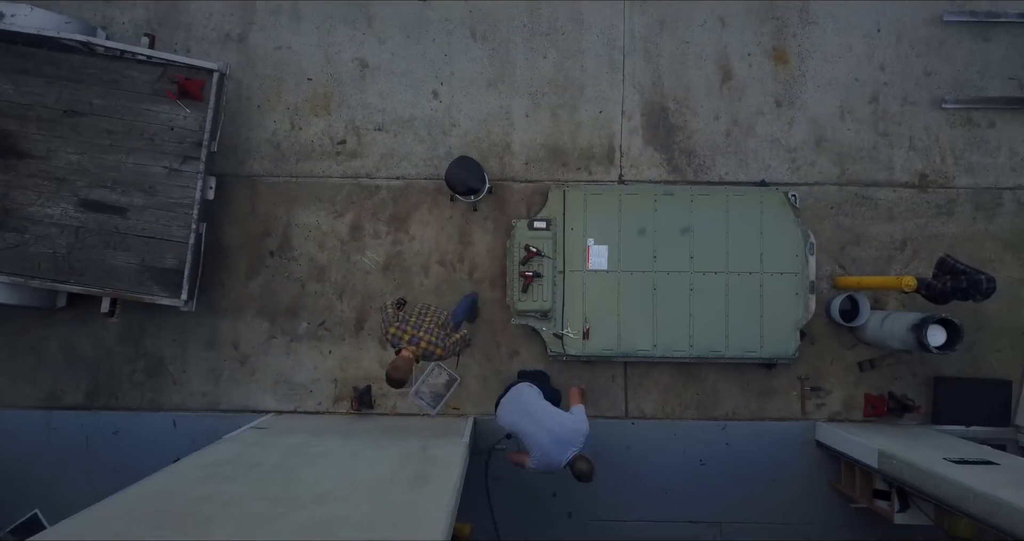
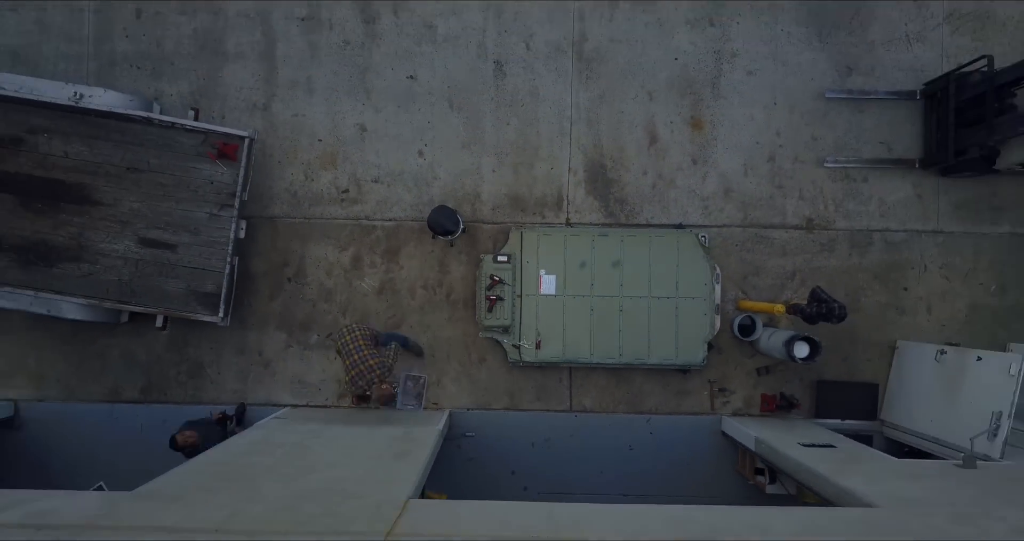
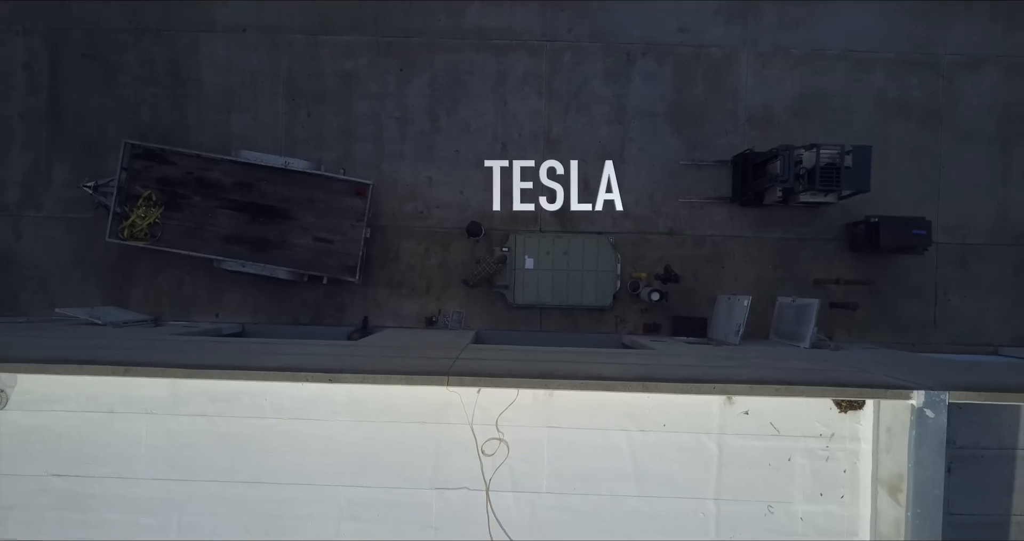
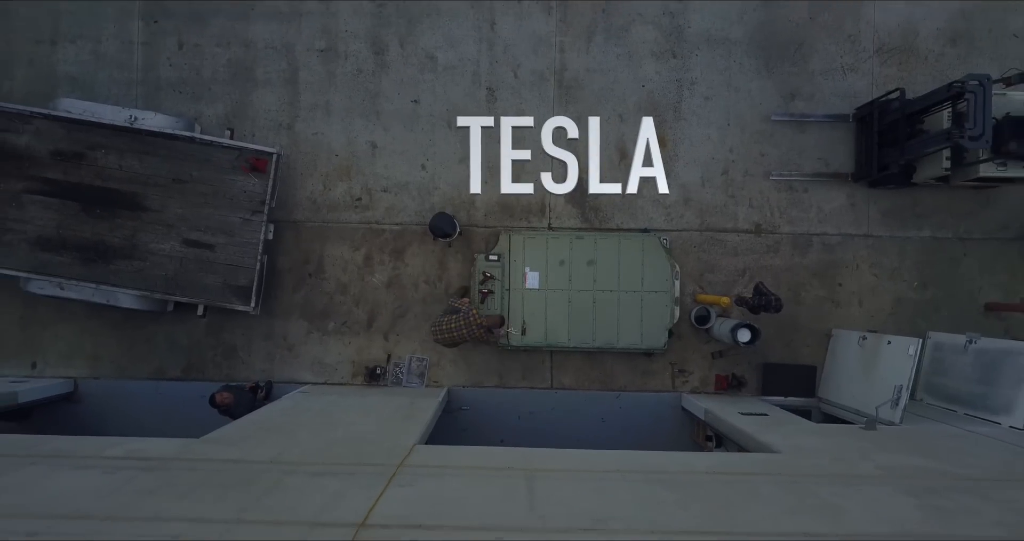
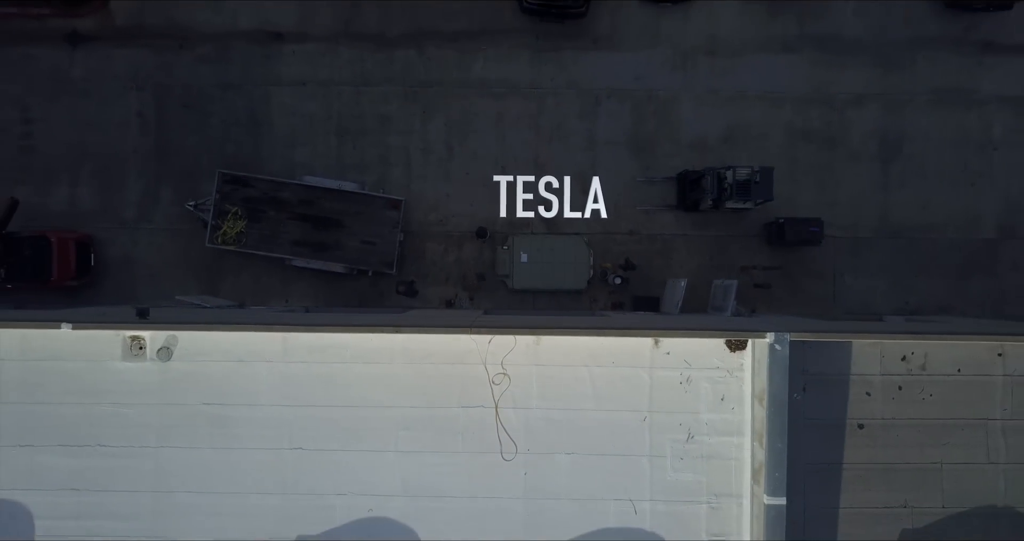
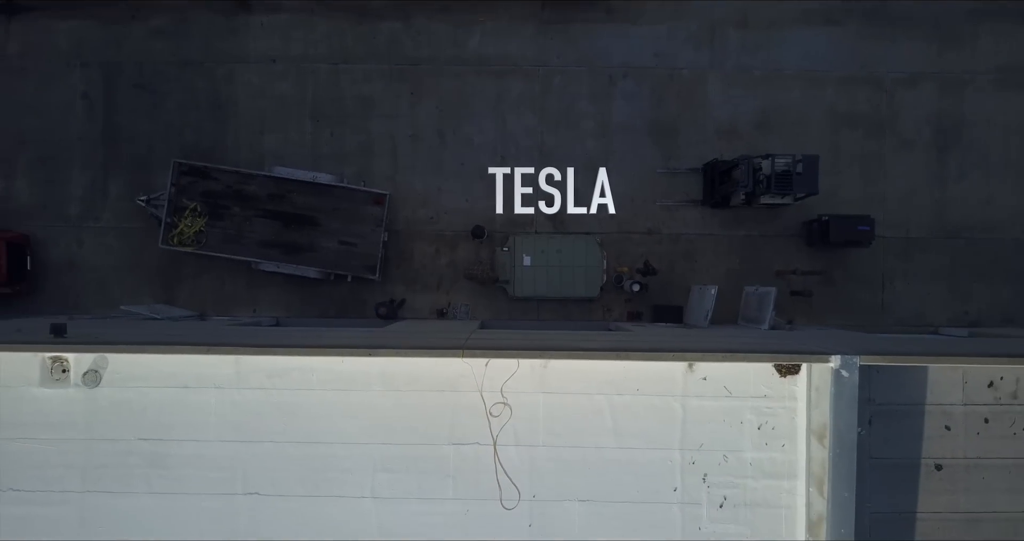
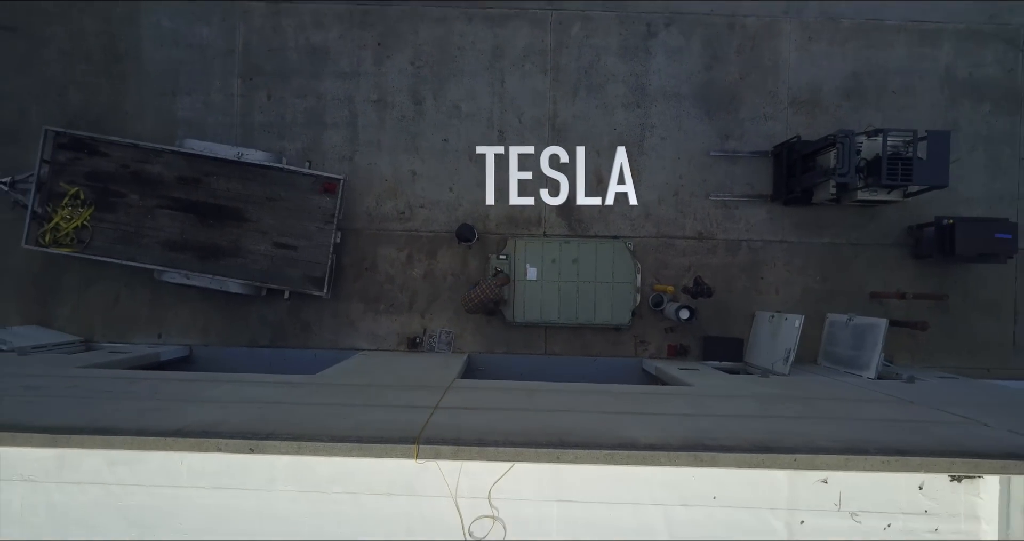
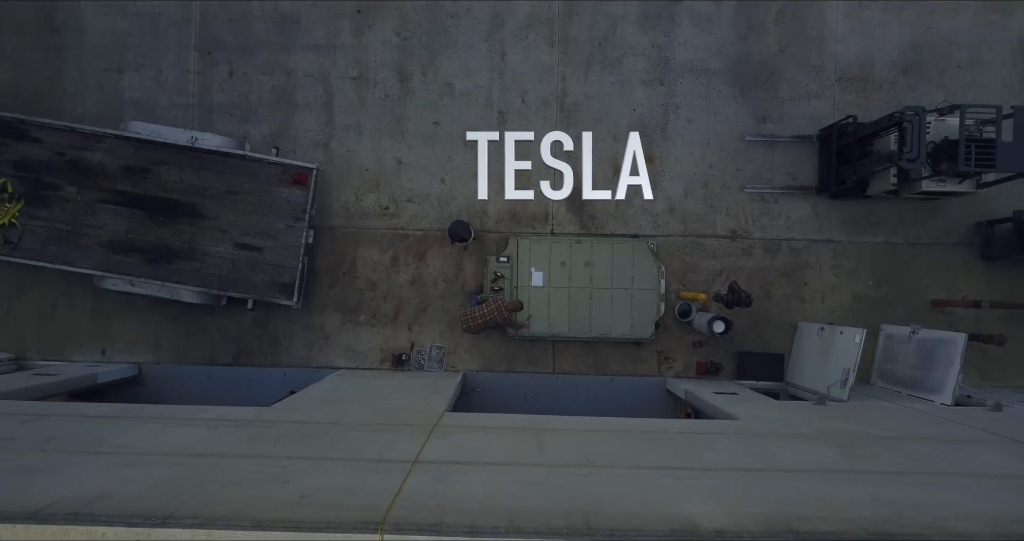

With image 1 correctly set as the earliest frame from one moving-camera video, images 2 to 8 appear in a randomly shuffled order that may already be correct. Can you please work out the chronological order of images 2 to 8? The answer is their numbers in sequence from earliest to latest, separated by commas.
2, 4, 8, 7, 3, 6, 5
